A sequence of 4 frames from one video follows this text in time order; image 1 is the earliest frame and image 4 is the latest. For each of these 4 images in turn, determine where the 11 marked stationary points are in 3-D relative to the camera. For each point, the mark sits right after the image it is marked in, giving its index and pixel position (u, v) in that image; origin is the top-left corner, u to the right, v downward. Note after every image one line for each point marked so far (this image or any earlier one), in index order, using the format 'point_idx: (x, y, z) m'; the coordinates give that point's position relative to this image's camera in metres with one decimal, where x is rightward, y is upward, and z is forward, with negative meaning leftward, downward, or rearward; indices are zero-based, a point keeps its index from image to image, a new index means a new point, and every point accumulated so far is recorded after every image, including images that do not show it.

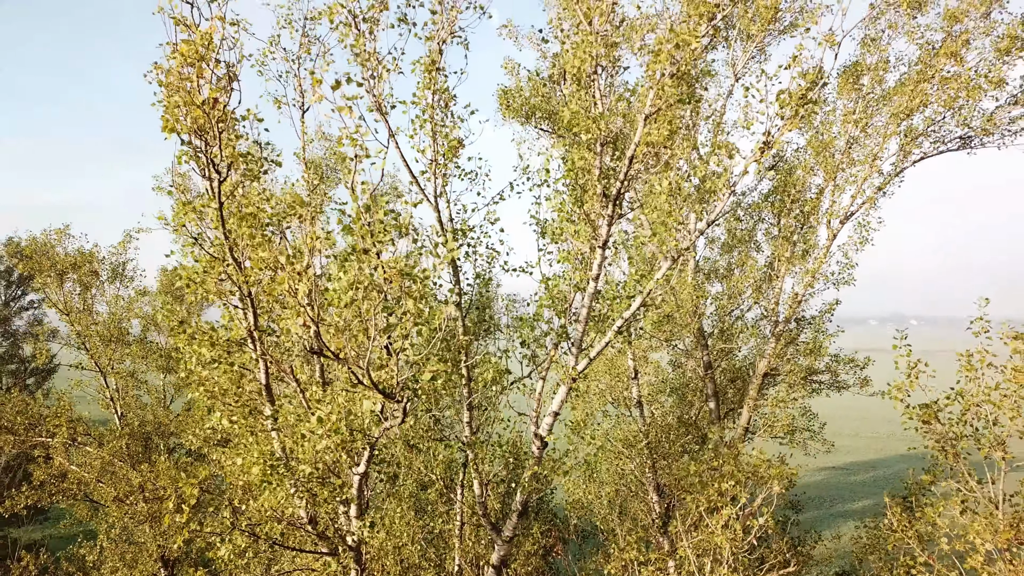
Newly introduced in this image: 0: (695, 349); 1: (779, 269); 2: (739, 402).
0: (+6.3, -2.1, +16.7) m
1: (+8.9, +0.6, +16.1) m
2: (+8.3, -4.1, +17.8) m
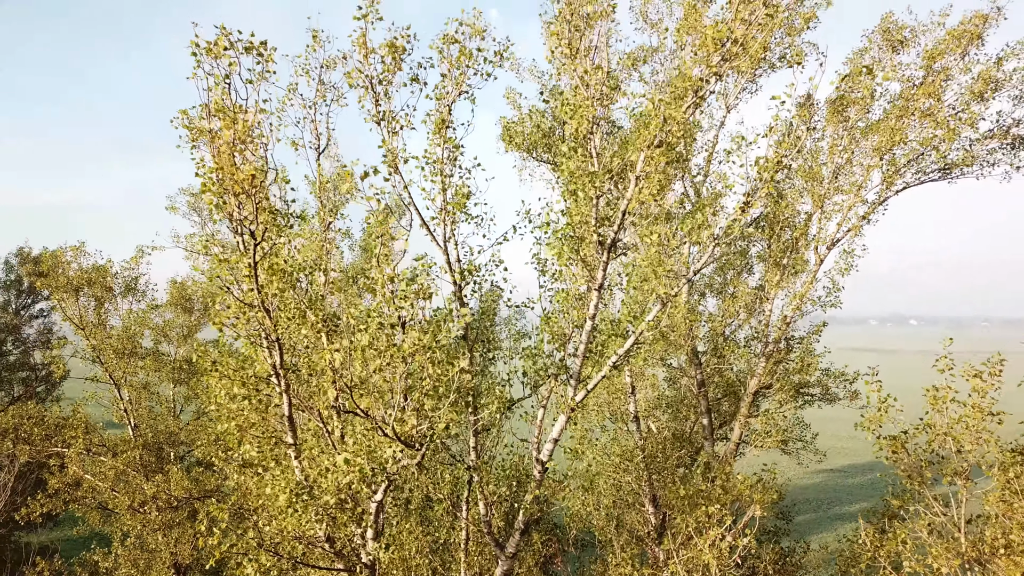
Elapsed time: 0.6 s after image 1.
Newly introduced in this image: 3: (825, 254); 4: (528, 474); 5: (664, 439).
0: (+6.4, -2.8, +17.5) m
1: (+8.9, -0.1, +16.8) m
2: (+8.4, -4.9, +18.5) m
3: (+10.3, +1.2, +15.8) m
4: (+0.4, -4.4, +11.4) m
5: (+5.6, -5.5, +17.7) m
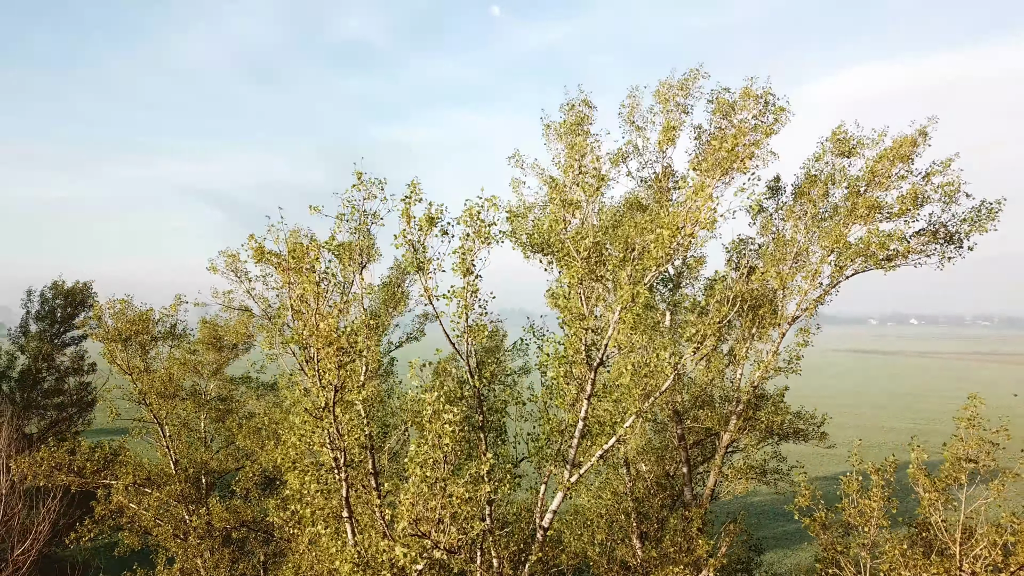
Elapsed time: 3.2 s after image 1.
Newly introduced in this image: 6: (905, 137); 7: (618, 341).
0: (+6.6, -5.5, +20.1) m
1: (+9.1, -2.8, +19.4) m
2: (+8.6, -7.6, +21.1) m
3: (+10.5, -1.5, +18.5) m
4: (+0.6, -7.1, +14.0) m
5: (+5.8, -8.2, +20.4) m
6: (+13.6, +5.2, +16.6) m
7: (+3.3, -1.6, +14.9) m
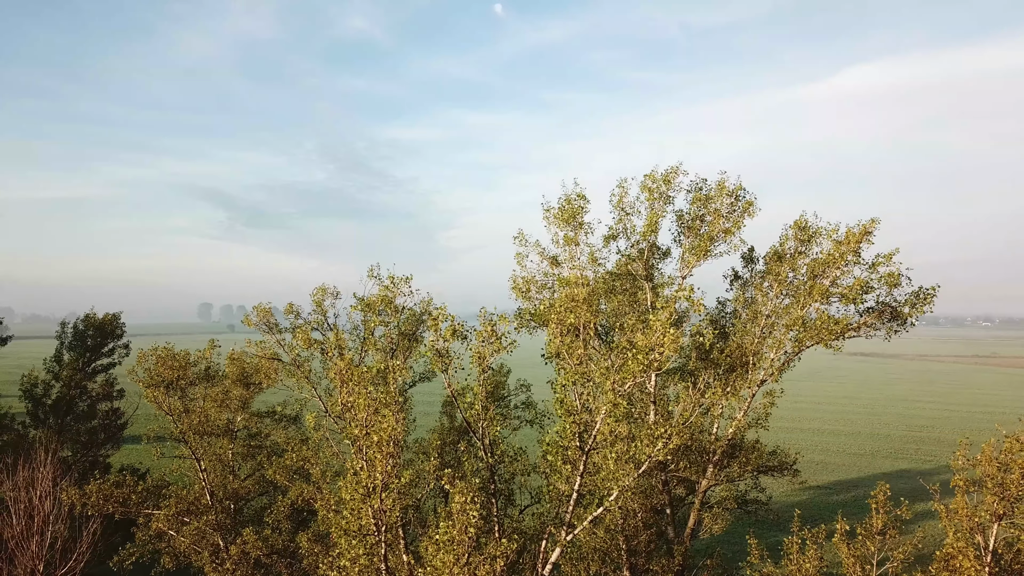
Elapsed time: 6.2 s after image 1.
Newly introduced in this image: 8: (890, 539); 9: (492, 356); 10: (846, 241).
0: (+6.8, -8.5, +22.9) m
1: (+9.4, -5.8, +22.2) m
2: (+8.8, -10.5, +23.9) m
3: (+10.7, -4.5, +21.2) m
4: (+0.8, -10.0, +16.8) m
5: (+6.0, -11.2, +23.2) m
6: (+13.8, +2.2, +19.4) m
7: (+3.5, -4.6, +17.7) m
8: (+10.6, -7.0, +13.5) m
9: (-0.7, -2.1, +15.2) m
10: (+13.6, +2.0, +19.7) m
